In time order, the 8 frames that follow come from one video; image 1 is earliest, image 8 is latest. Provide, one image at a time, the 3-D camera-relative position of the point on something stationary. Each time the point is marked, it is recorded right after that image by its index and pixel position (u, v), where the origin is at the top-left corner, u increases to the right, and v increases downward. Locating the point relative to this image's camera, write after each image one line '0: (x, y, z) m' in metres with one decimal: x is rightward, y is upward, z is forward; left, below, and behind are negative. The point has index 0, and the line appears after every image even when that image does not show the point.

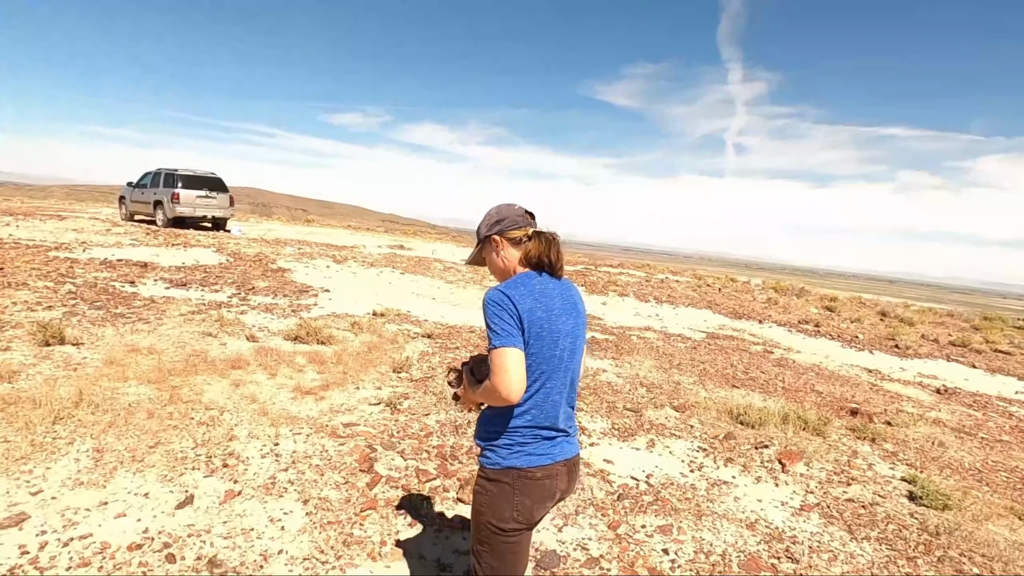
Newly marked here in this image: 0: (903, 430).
0: (+5.0, -1.8, +6.9) m
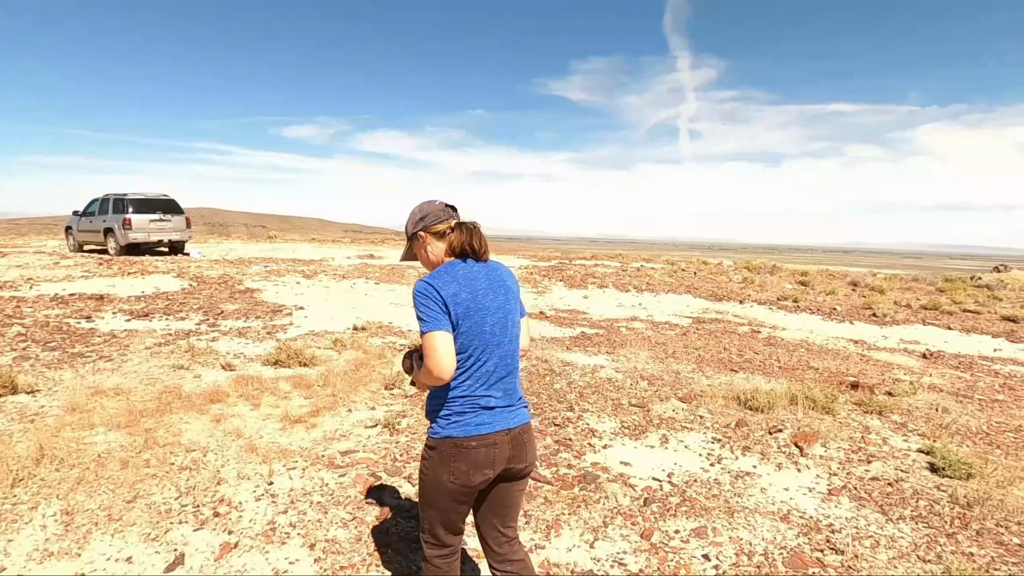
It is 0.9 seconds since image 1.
0: (+5.1, -1.4, +6.9) m
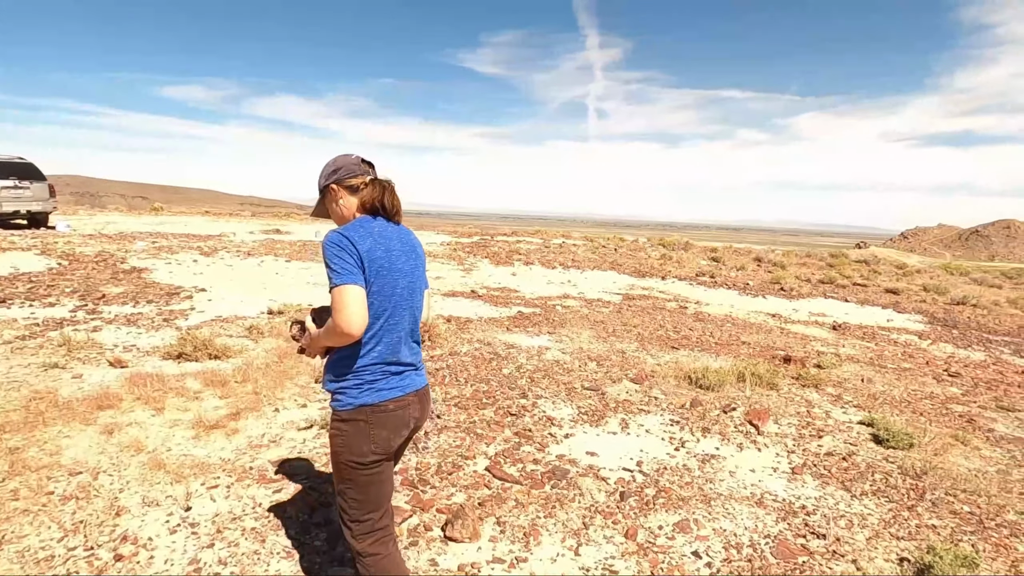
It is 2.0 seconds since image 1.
0: (+4.3, -1.1, +7.2) m
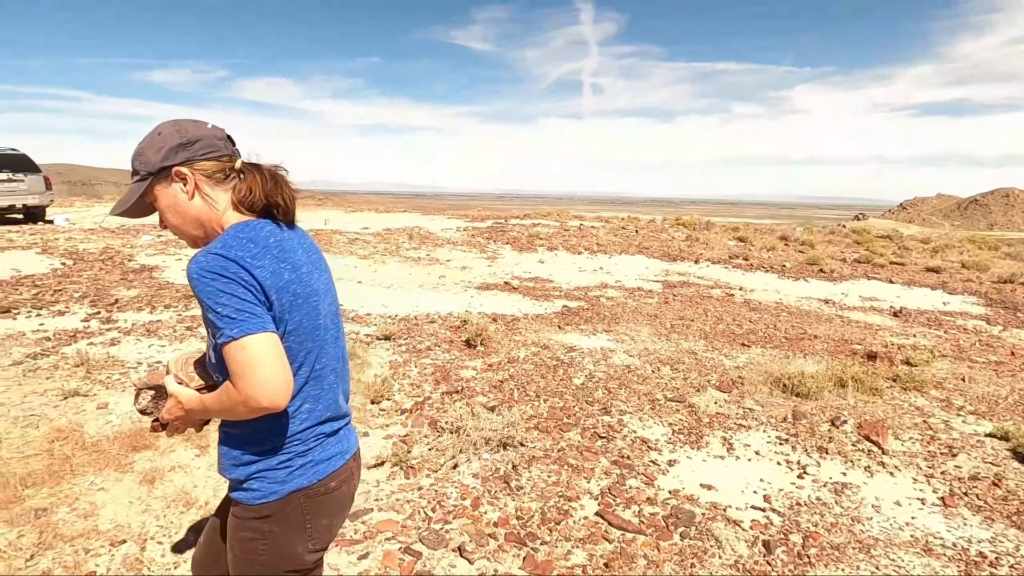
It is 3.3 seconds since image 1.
0: (+5.1, -1.0, +6.6) m
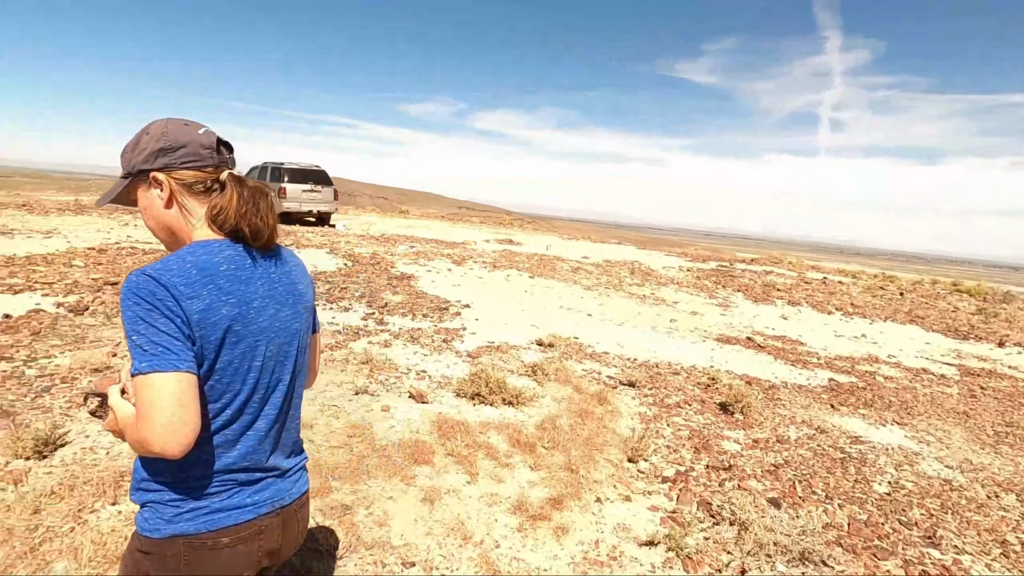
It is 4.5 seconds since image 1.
0: (+7.5, -2.3, +3.8) m
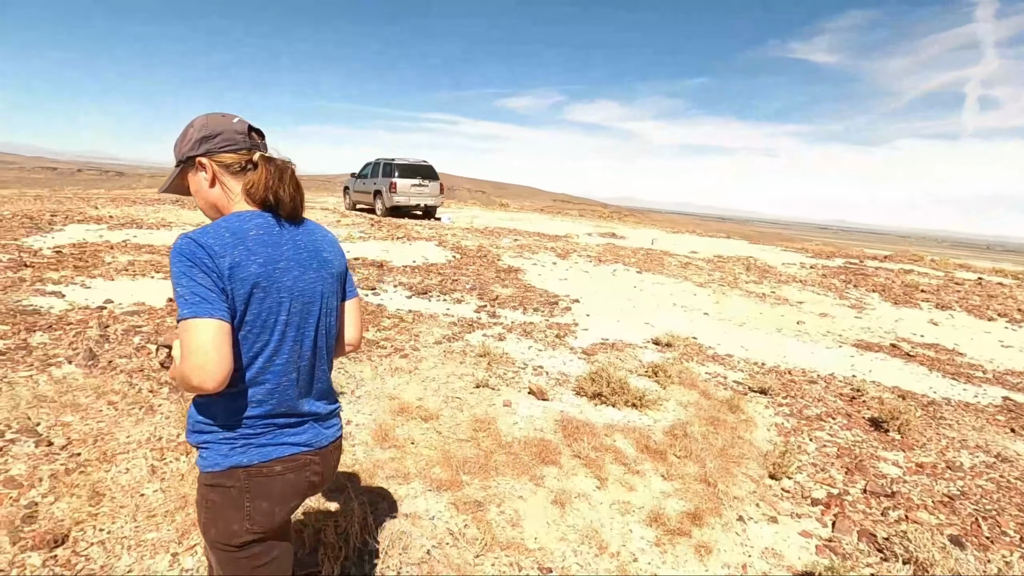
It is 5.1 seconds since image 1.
0: (+8.3, -2.5, +2.3) m
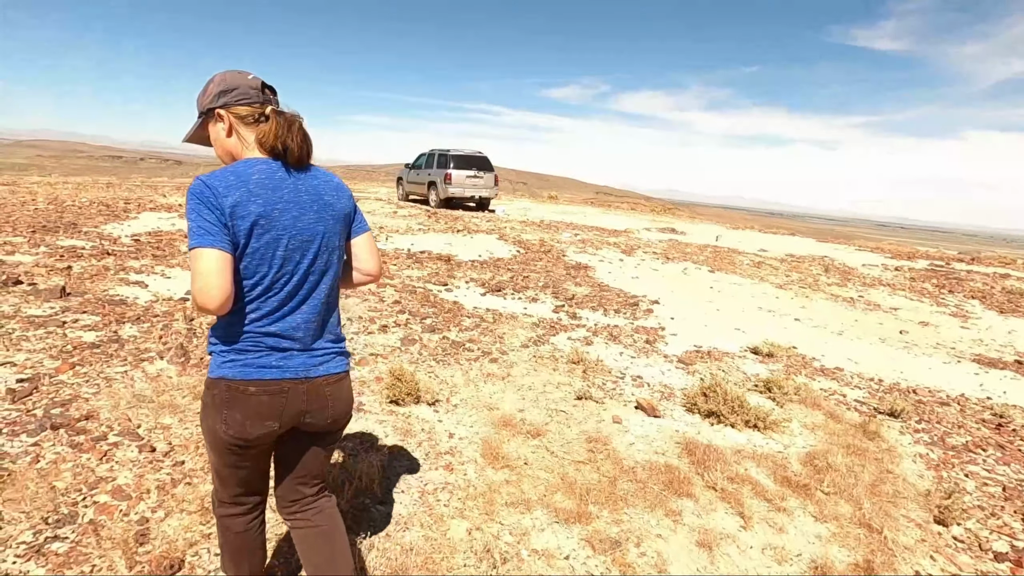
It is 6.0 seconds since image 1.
0: (+8.9, -2.7, +1.3) m
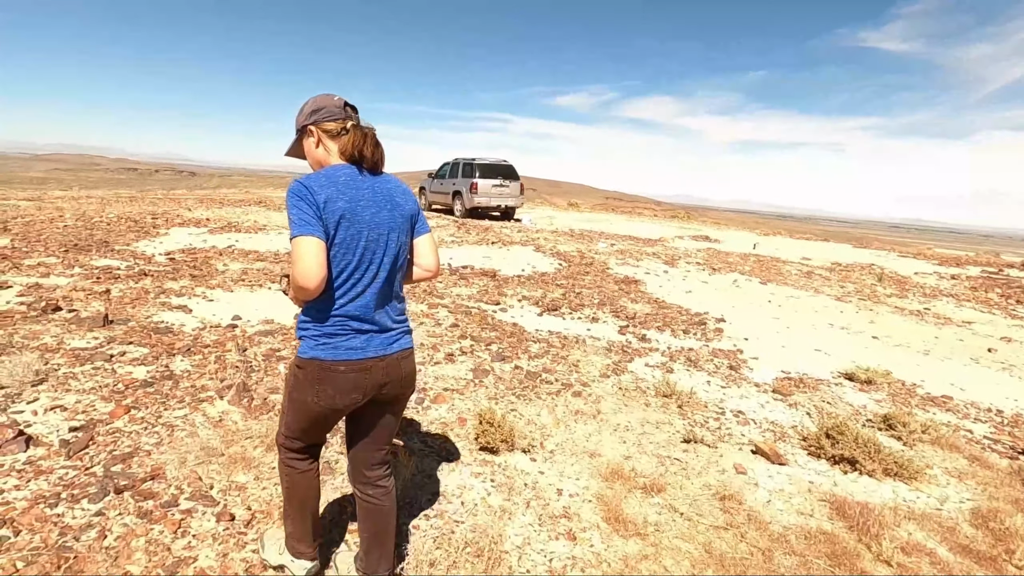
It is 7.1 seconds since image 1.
0: (+9.7, -2.8, +0.6) m
